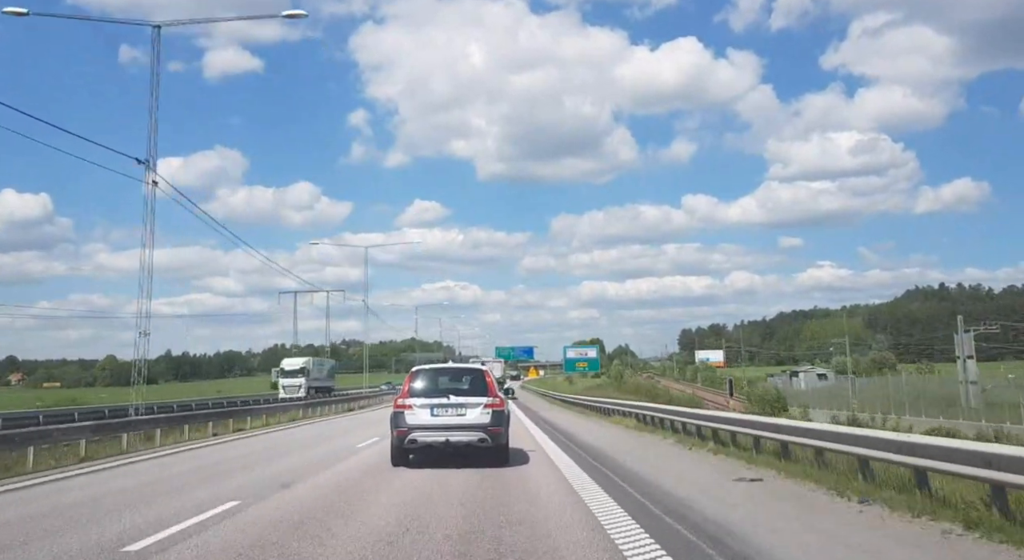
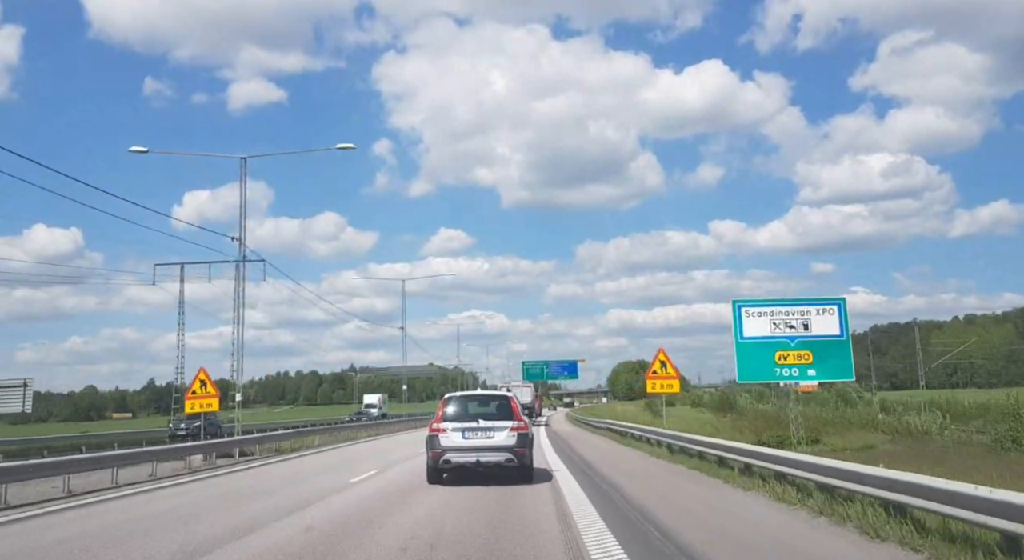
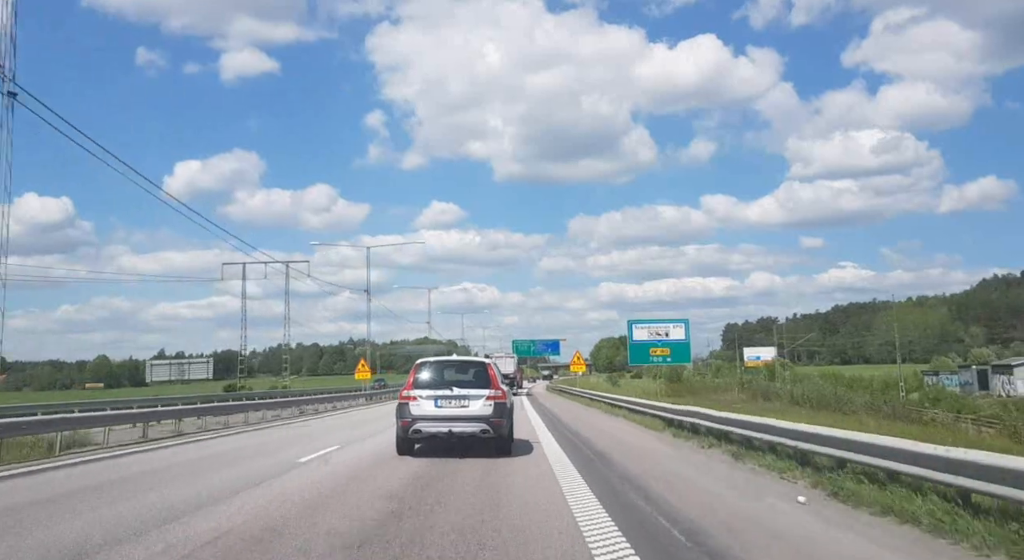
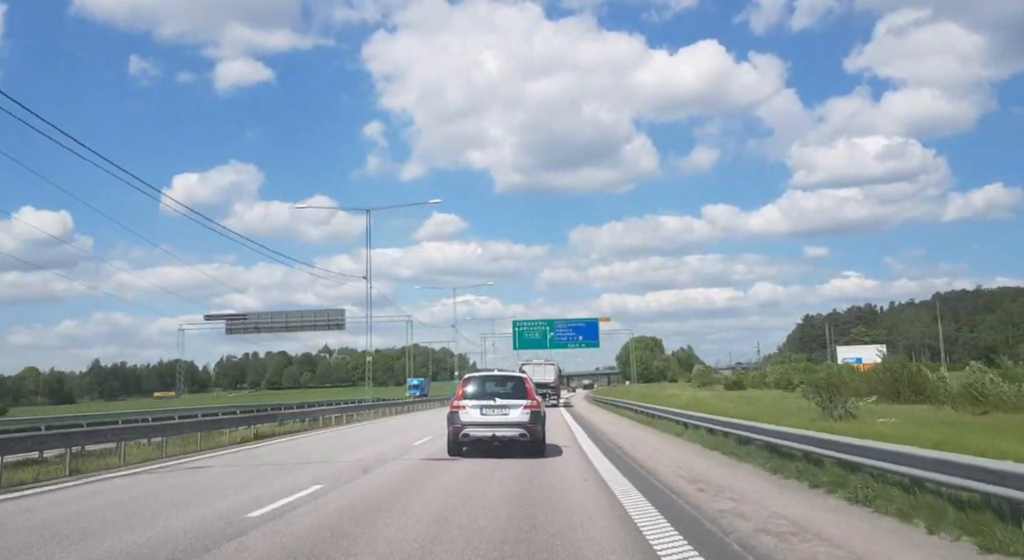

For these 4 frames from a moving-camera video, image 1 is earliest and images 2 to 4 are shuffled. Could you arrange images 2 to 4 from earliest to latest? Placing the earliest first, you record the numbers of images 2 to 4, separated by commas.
3, 2, 4
